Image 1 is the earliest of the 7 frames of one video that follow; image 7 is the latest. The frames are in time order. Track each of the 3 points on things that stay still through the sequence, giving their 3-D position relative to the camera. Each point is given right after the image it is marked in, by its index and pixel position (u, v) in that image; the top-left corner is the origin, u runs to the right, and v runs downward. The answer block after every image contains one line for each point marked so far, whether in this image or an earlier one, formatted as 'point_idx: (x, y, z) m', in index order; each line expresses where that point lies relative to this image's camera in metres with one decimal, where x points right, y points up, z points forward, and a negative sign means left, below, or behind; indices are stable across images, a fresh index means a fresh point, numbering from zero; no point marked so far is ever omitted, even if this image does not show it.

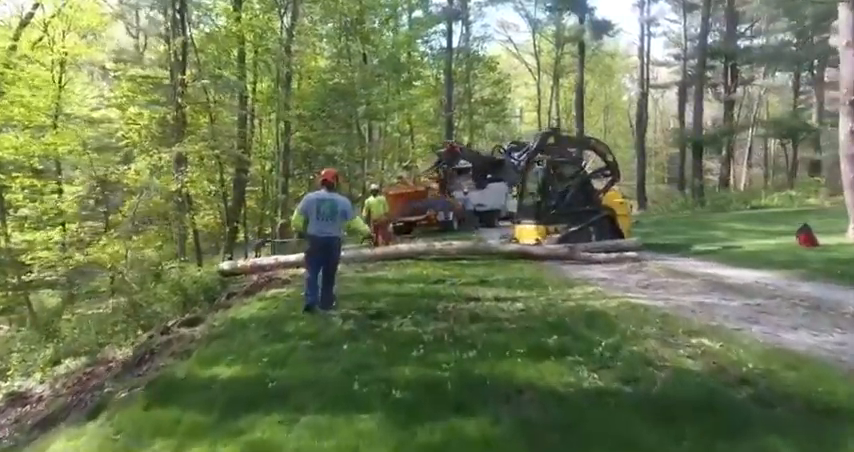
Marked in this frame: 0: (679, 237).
0: (+7.8, -0.4, +15.4) m
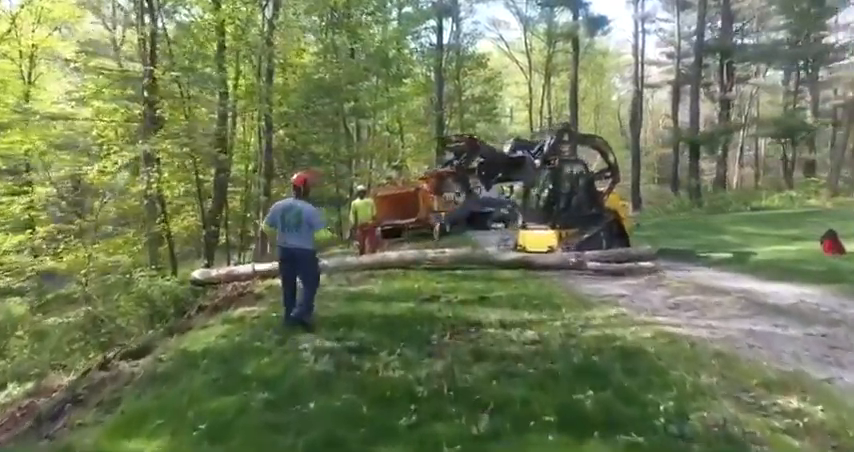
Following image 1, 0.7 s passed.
0: (+7.5, -0.5, +14.4) m
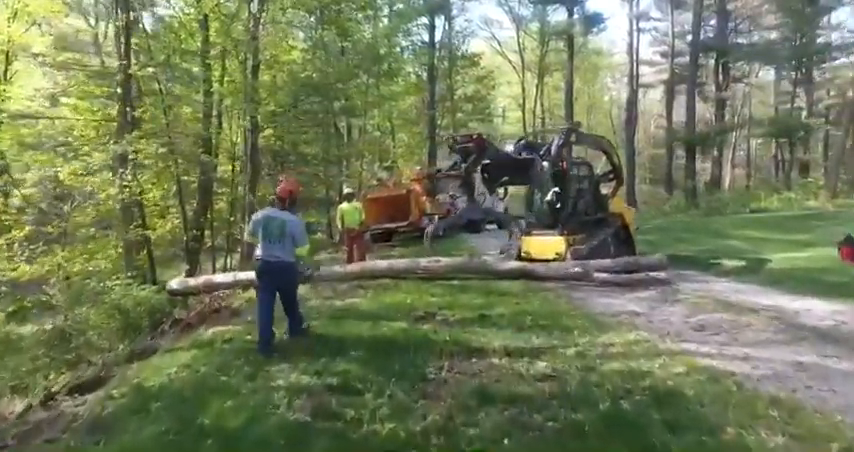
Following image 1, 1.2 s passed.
0: (+7.3, -0.6, +13.8) m
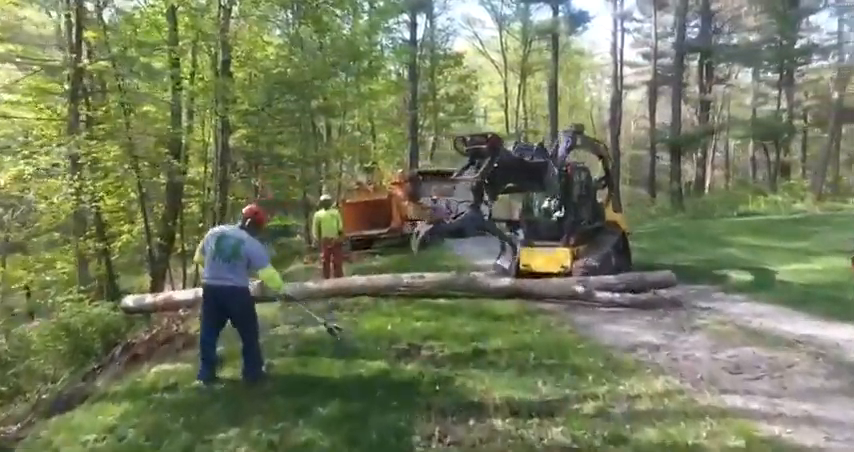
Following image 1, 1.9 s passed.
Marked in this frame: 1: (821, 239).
0: (+6.9, -0.8, +13.0) m
1: (+11.2, -0.4, +14.4) m
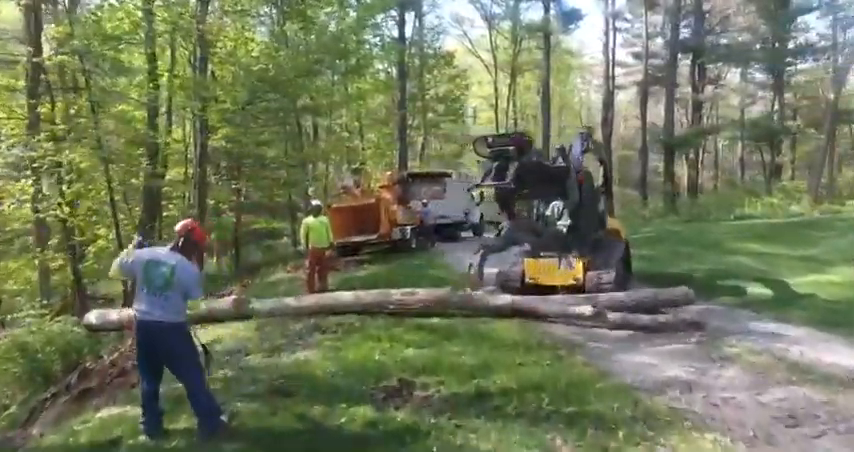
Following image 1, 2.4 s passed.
0: (+6.7, -1.0, +12.3) m
1: (+11.0, -0.5, +13.8) m
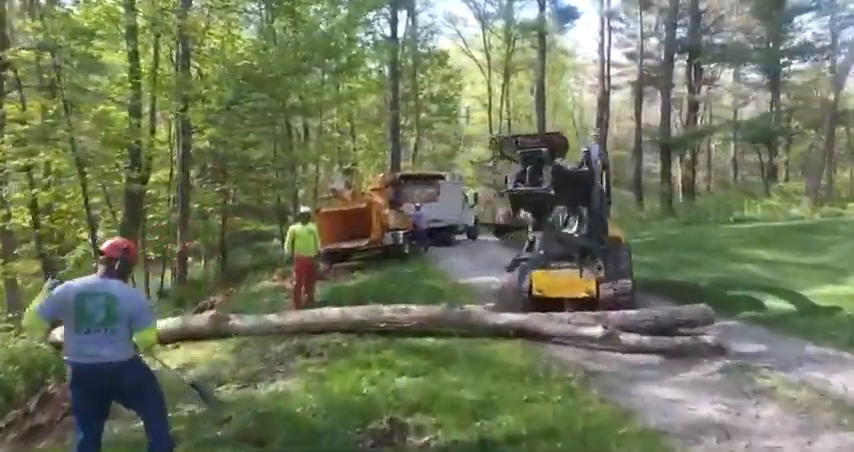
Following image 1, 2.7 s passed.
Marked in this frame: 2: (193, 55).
0: (+6.5, -1.1, +11.7) m
1: (+10.8, -0.7, +13.3) m
2: (-8.8, +6.5, +19.3) m
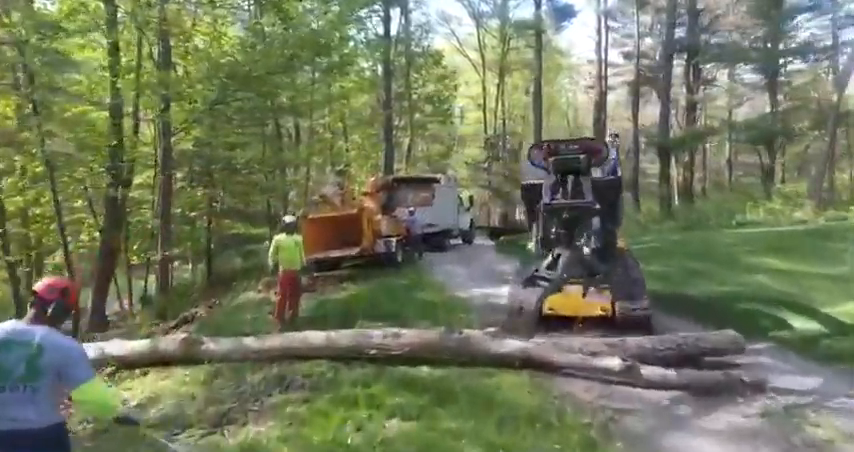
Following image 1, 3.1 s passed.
0: (+6.4, -1.3, +11.0) m
1: (+10.7, -0.9, +12.6) m
2: (-9.0, +6.3, +18.4) m
